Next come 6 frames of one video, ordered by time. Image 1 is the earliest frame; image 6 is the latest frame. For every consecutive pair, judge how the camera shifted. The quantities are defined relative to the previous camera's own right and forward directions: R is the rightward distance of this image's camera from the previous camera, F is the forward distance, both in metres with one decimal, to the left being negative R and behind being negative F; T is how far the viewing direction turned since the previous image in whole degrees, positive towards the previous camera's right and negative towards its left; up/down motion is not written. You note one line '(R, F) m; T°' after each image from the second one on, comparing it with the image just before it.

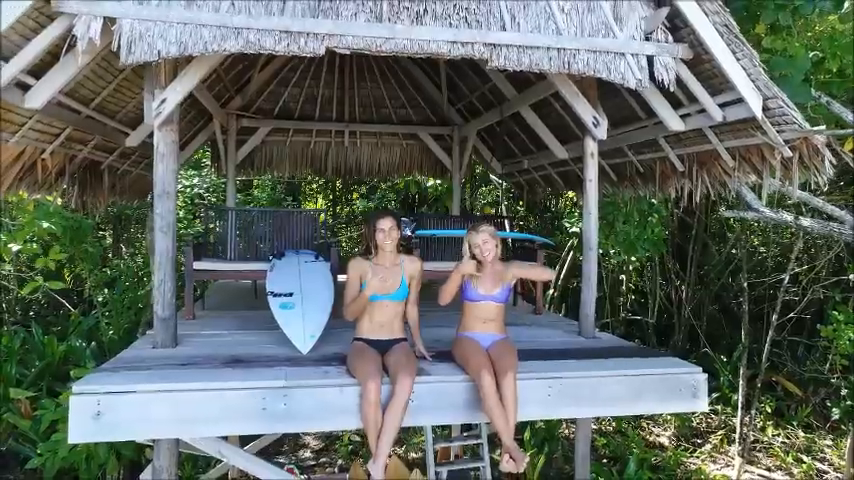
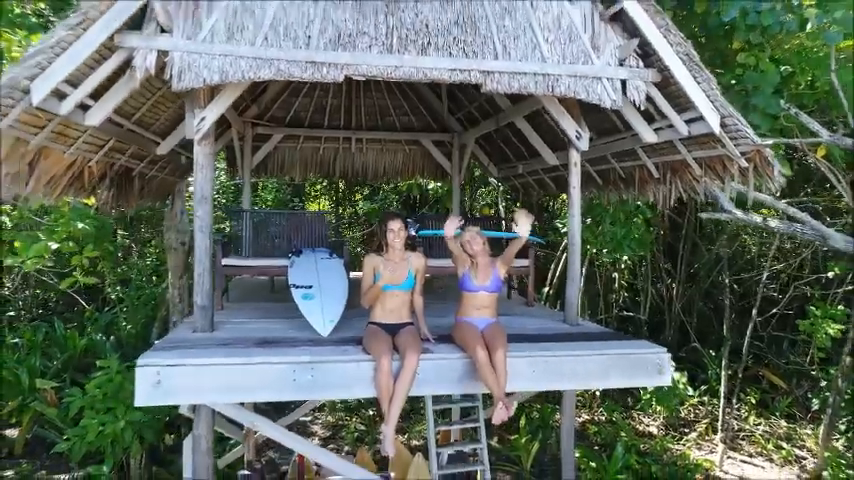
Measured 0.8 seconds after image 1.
(0.0, -0.5) m; 0°
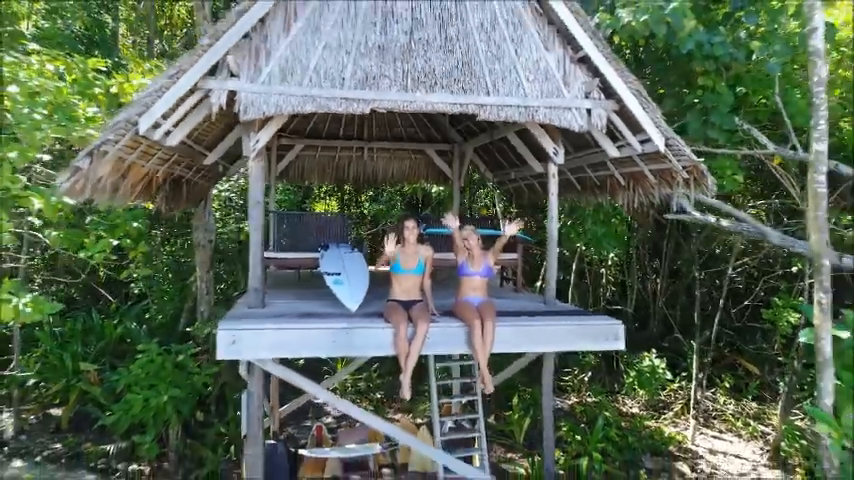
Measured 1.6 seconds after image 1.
(0.0, -0.9) m; 0°
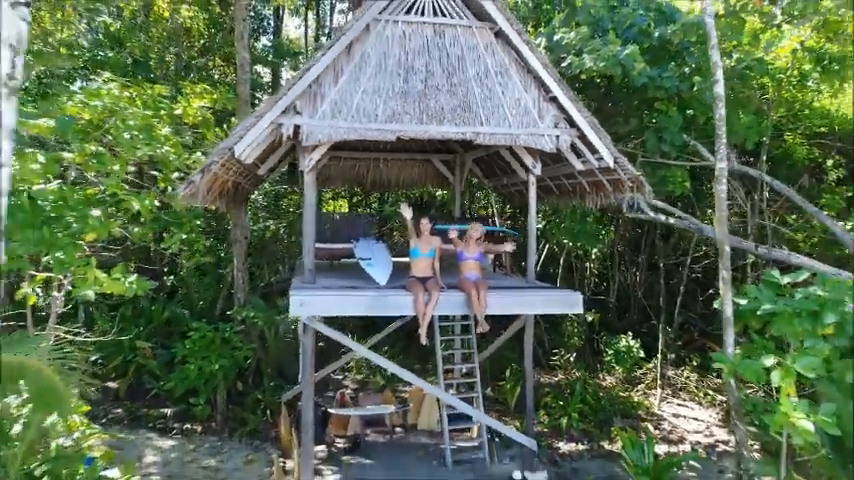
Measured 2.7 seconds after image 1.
(-0.1, -1.5) m; 0°
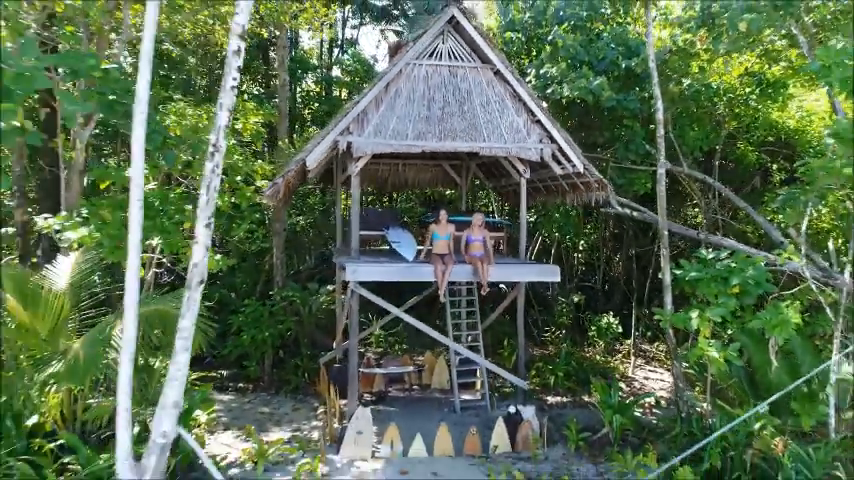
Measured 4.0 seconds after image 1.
(-0.2, -2.0) m; 0°
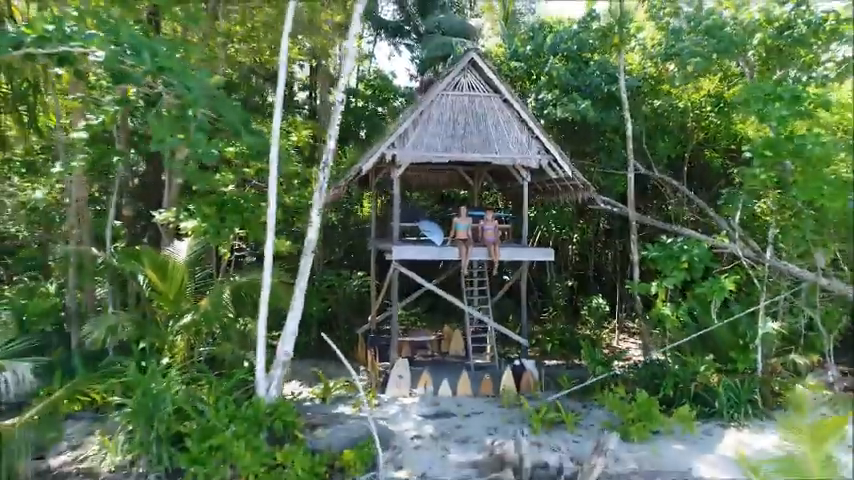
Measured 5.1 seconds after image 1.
(-0.4, -2.4) m; 0°
